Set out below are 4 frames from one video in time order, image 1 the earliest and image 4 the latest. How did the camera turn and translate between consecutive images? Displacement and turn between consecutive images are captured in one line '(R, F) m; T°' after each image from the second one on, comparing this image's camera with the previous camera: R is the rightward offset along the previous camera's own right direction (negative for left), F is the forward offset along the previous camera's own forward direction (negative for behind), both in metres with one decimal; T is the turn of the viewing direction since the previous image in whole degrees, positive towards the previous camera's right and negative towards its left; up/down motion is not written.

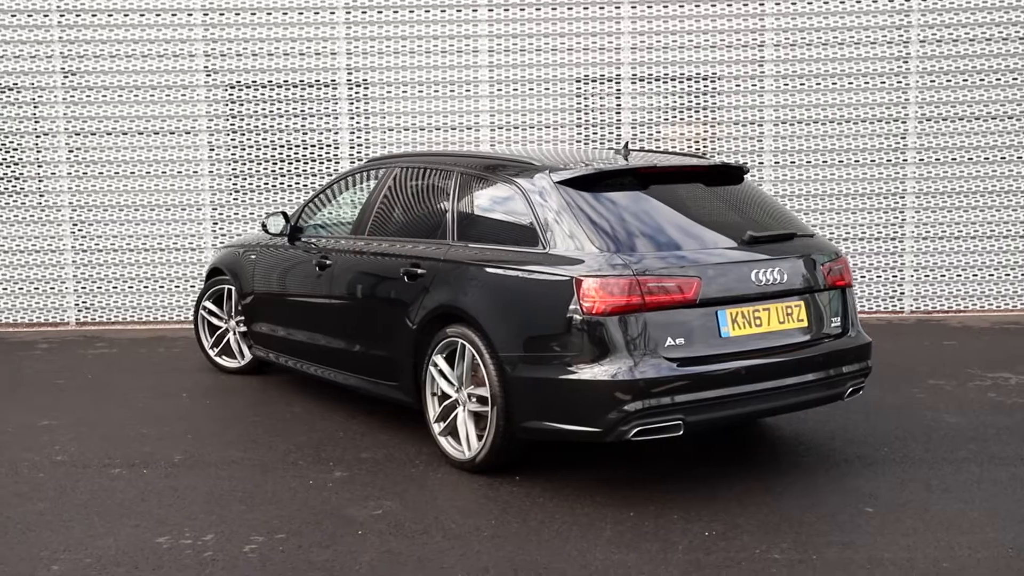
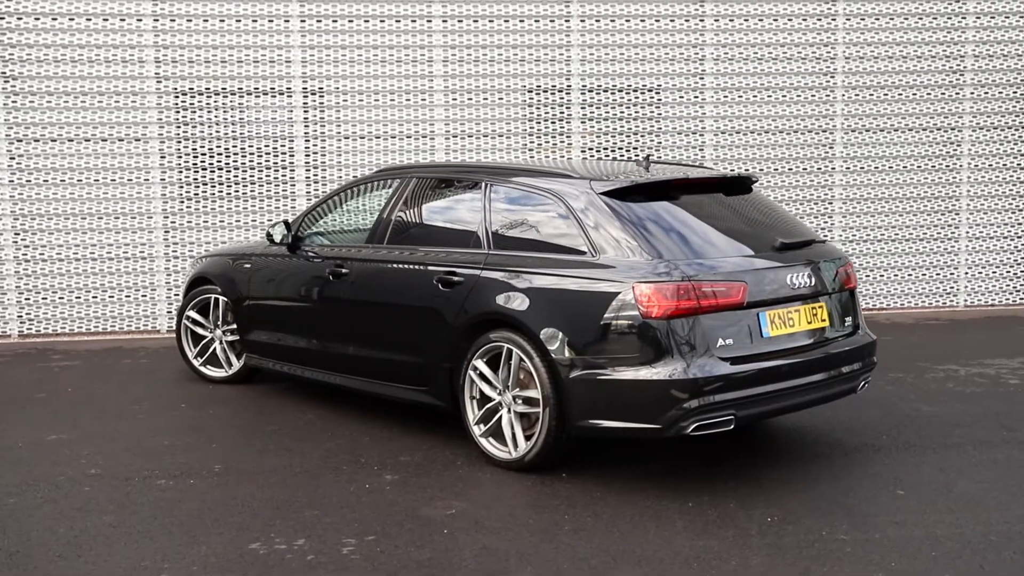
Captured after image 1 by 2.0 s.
(-0.7, -0.2) m; +7°
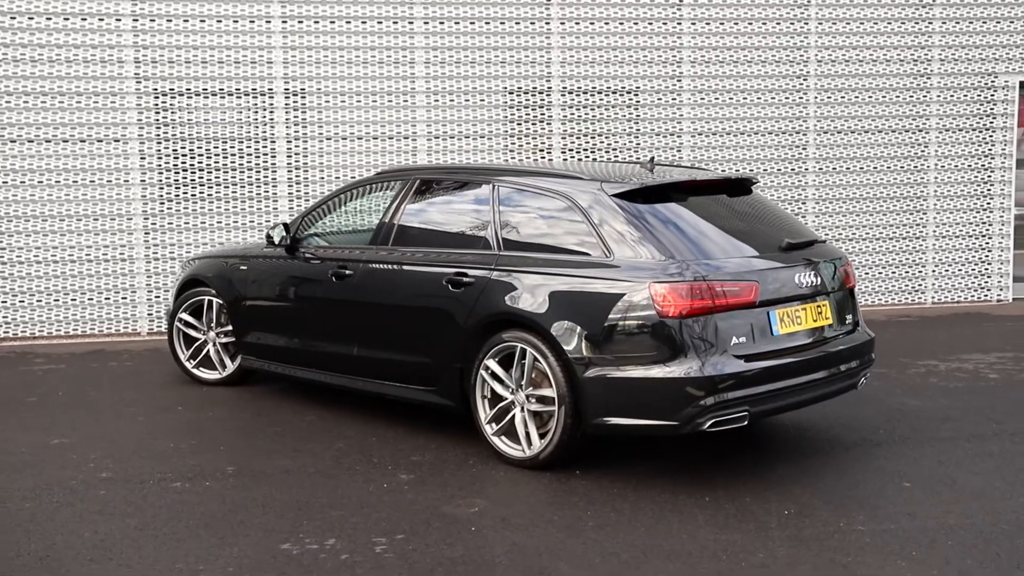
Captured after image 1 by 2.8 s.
(-0.3, -0.1) m; +3°
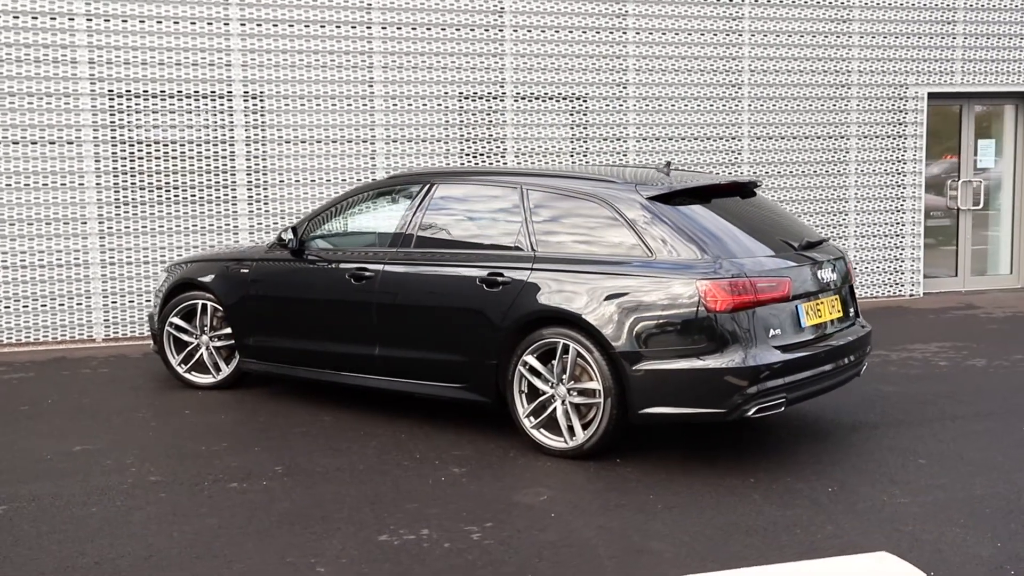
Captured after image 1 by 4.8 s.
(-0.8, -0.2) m; +7°
